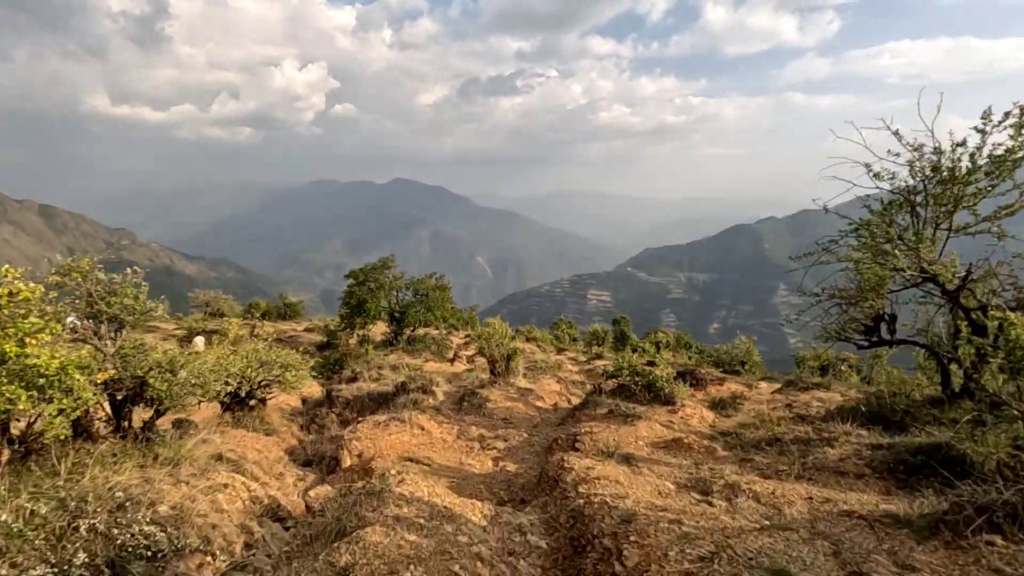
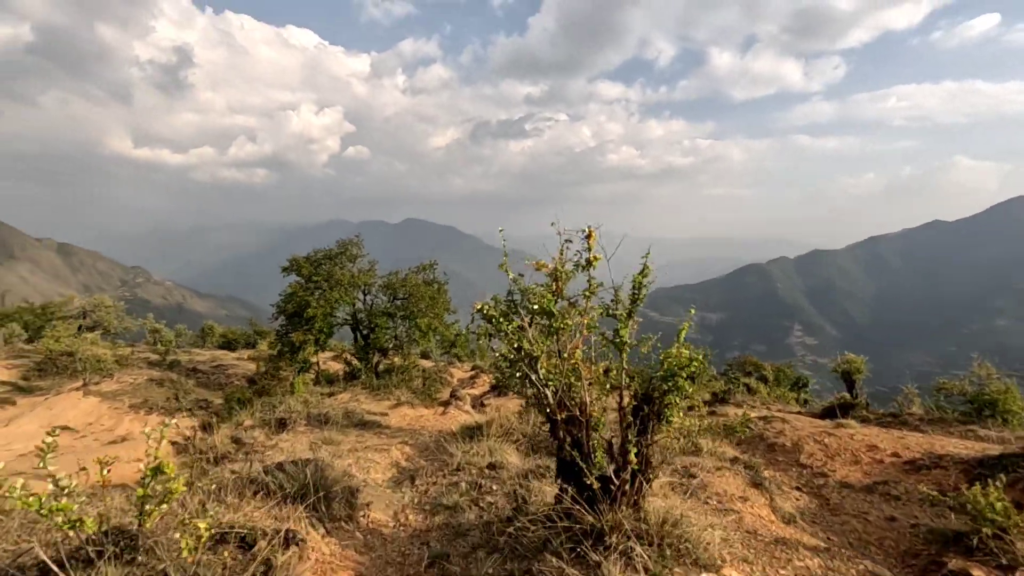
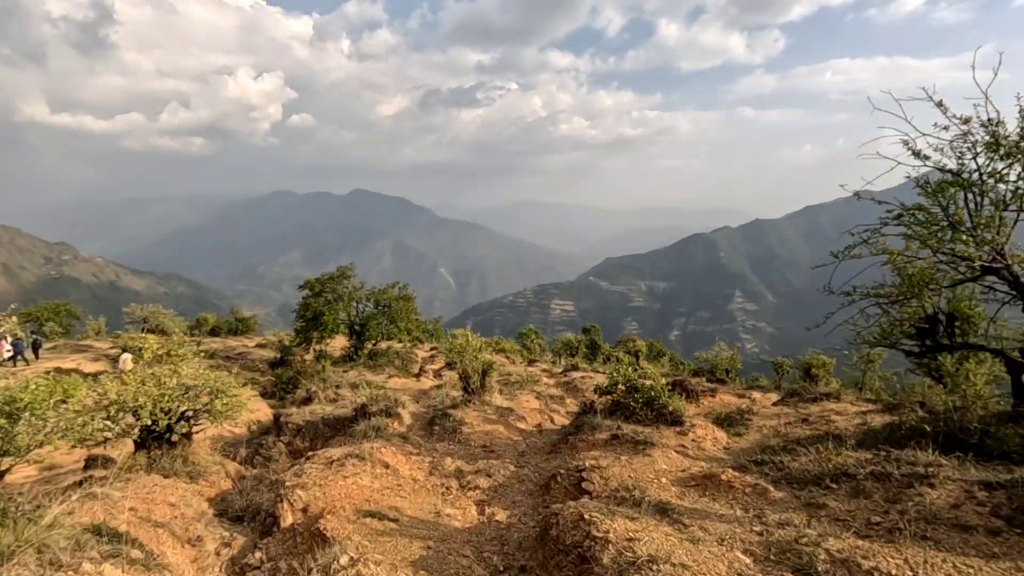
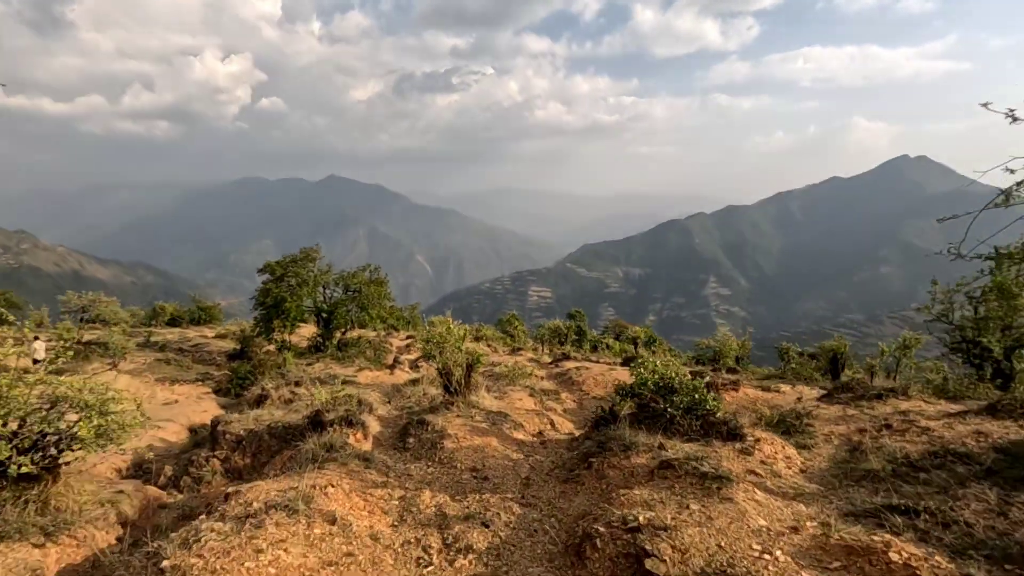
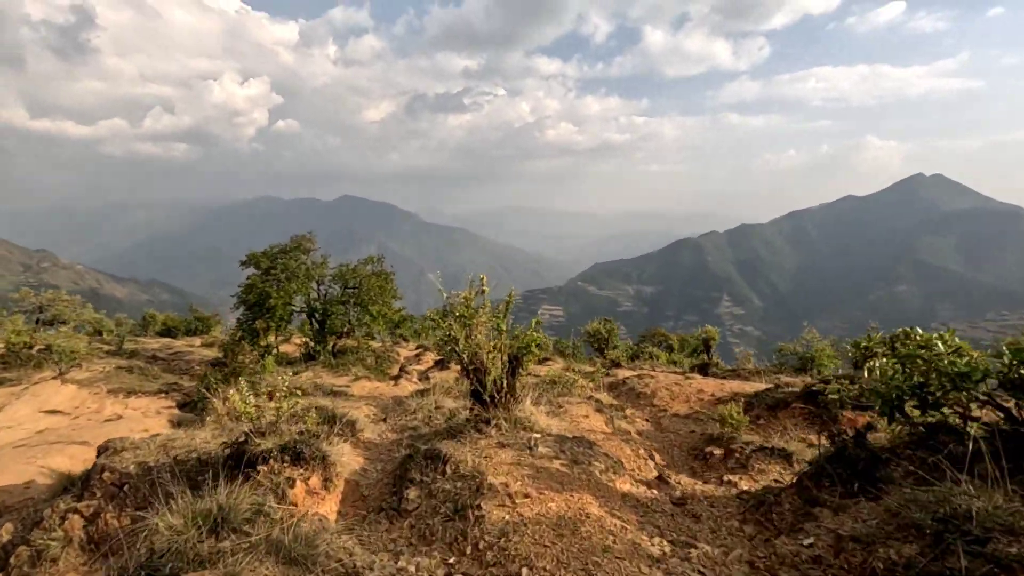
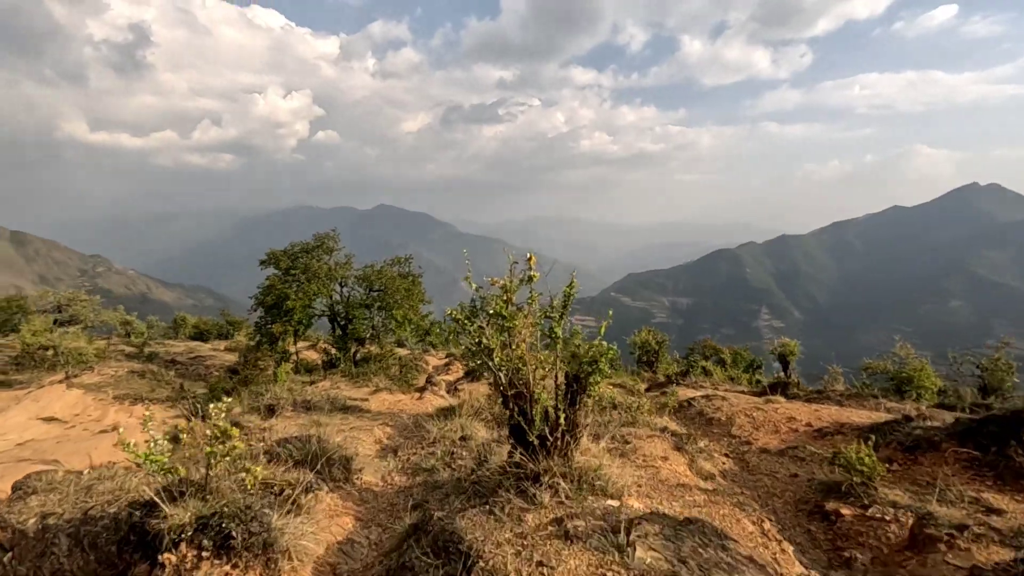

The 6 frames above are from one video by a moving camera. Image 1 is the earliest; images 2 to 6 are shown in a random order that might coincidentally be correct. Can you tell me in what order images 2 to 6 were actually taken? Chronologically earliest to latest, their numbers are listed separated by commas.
3, 4, 5, 6, 2
